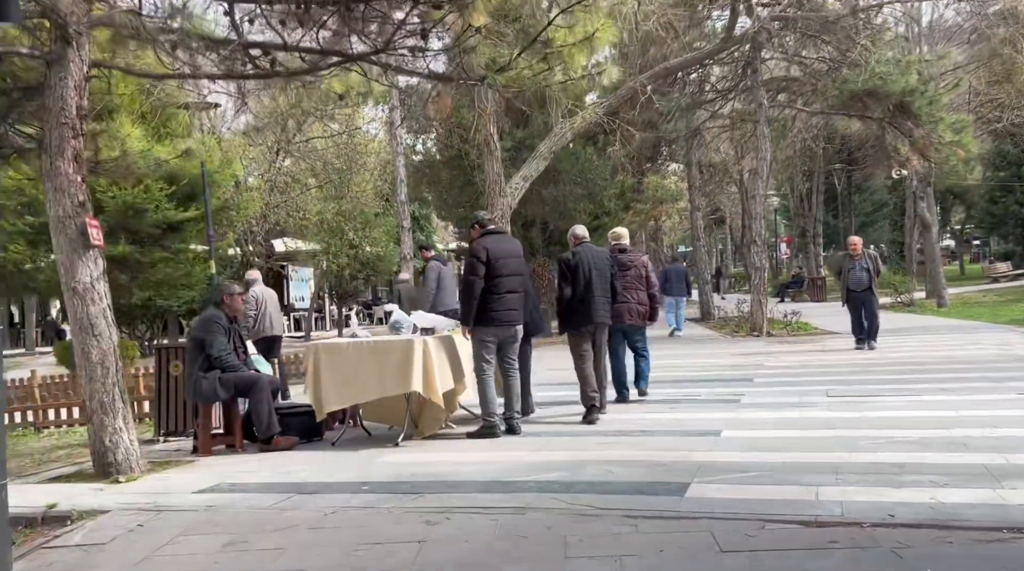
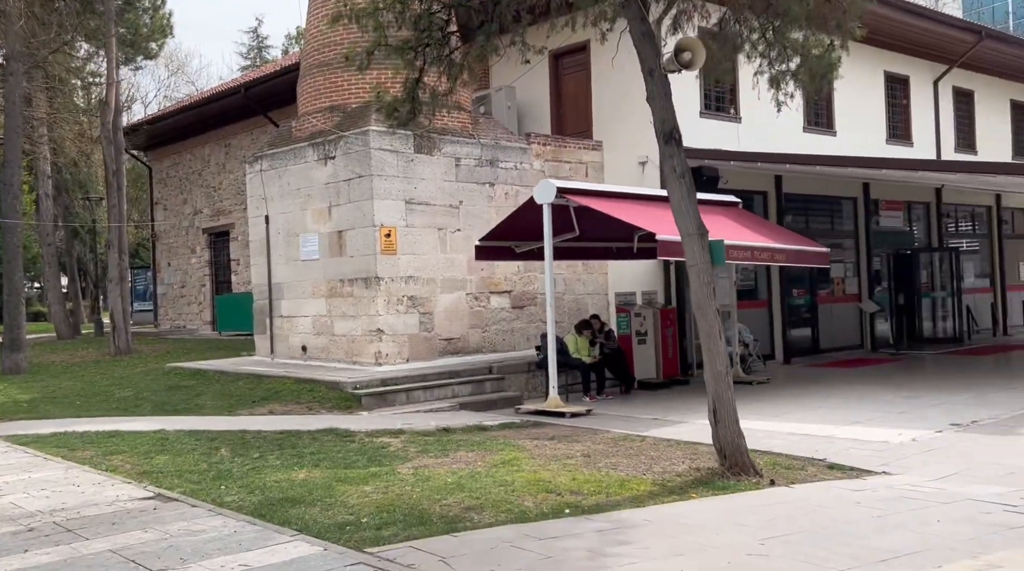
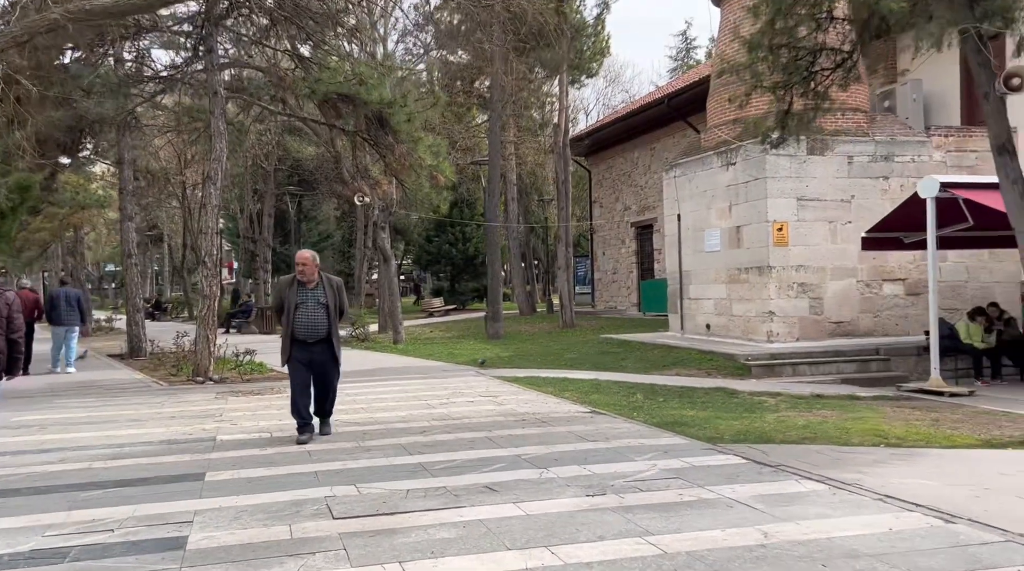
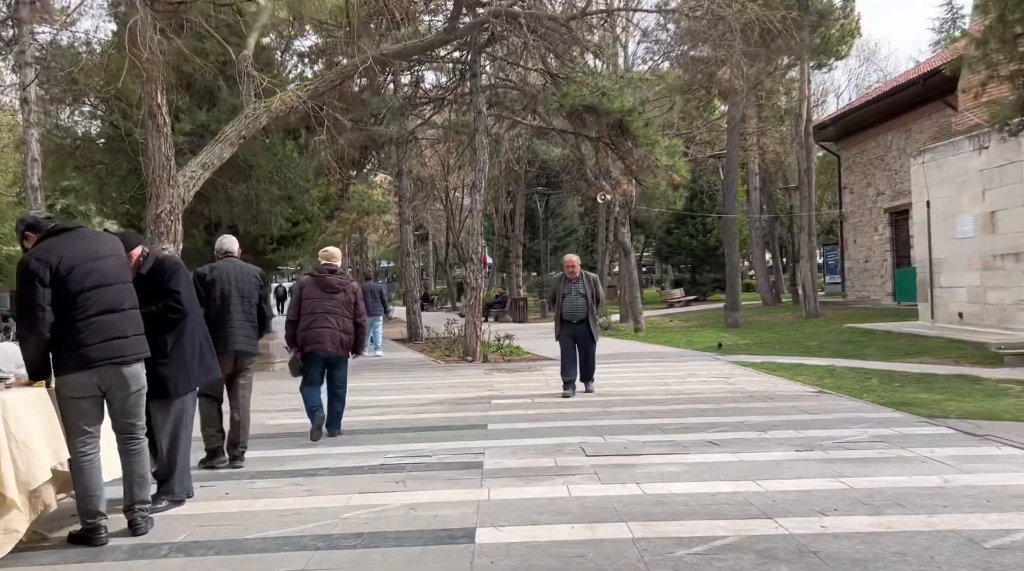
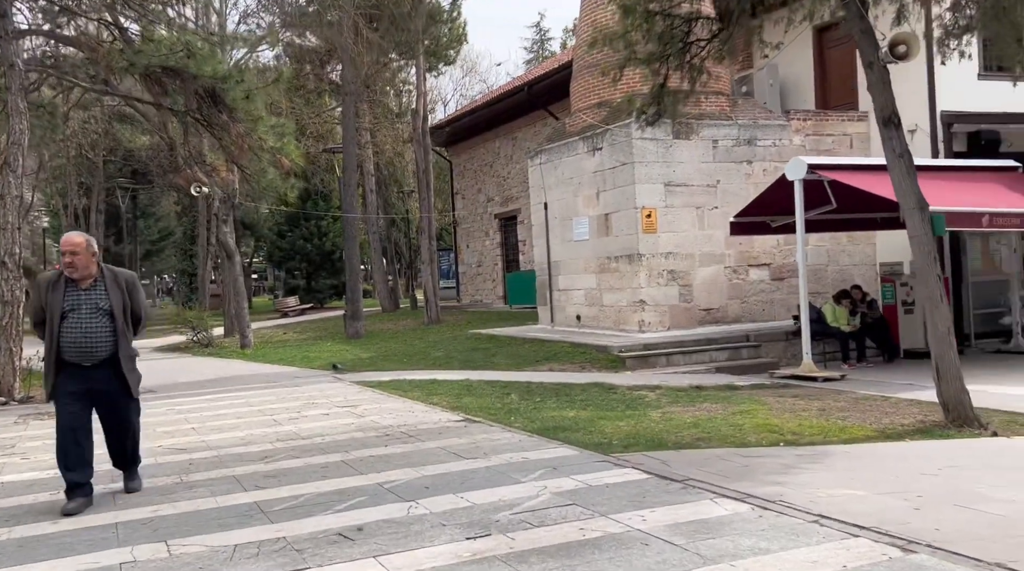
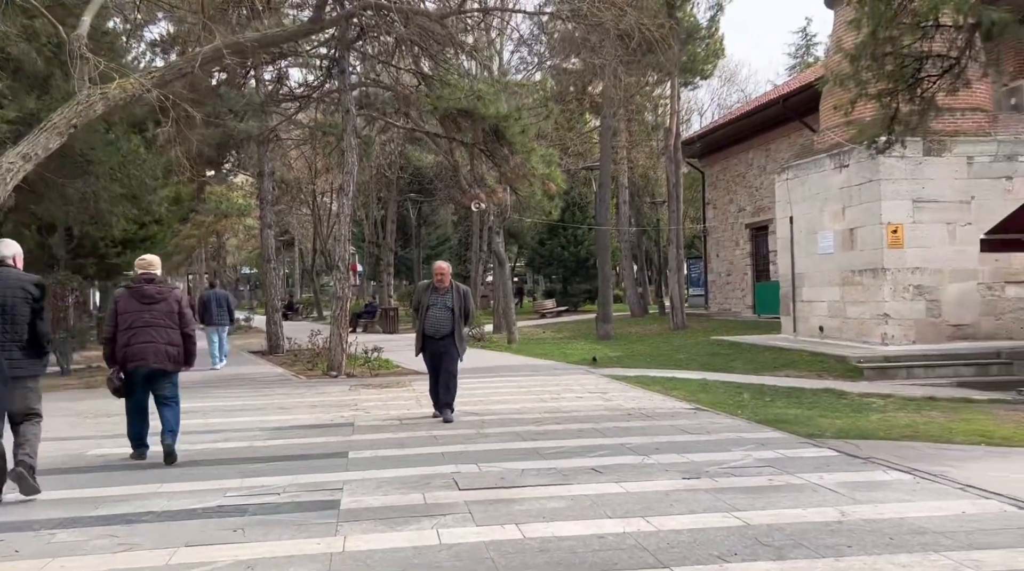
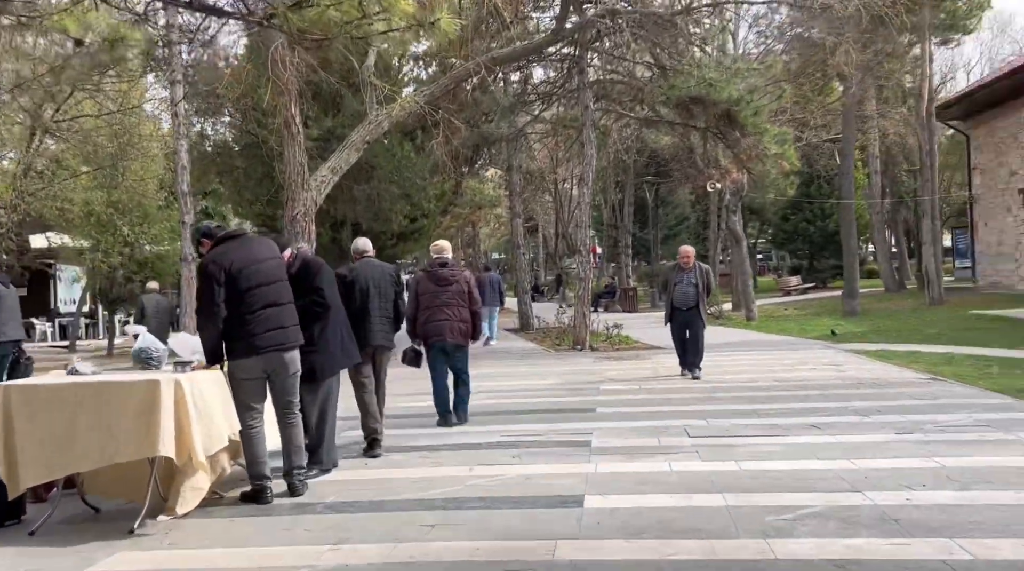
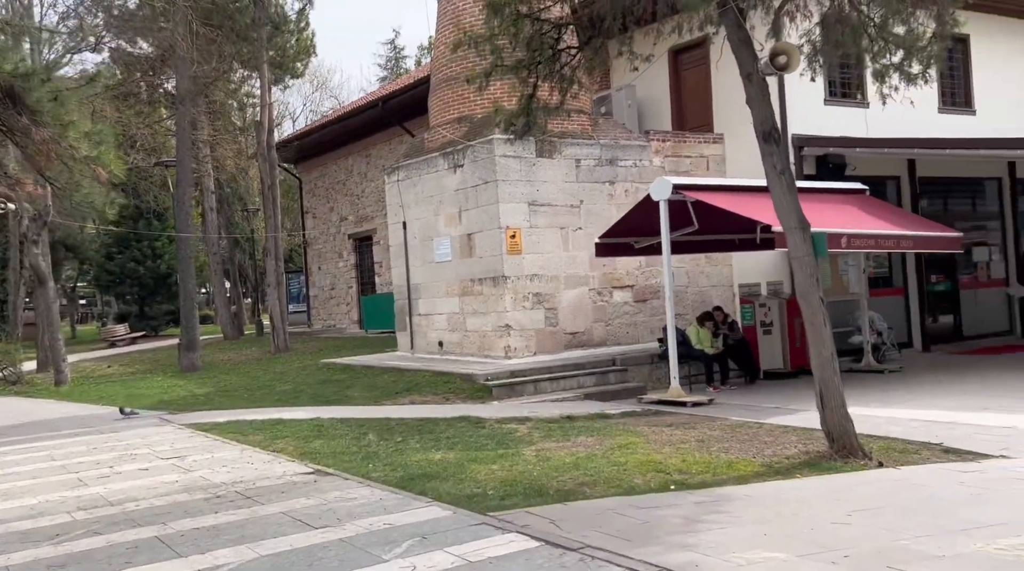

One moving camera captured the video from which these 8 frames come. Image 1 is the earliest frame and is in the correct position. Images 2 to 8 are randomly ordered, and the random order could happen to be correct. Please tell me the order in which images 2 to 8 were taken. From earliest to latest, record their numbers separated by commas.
7, 4, 6, 3, 5, 8, 2
